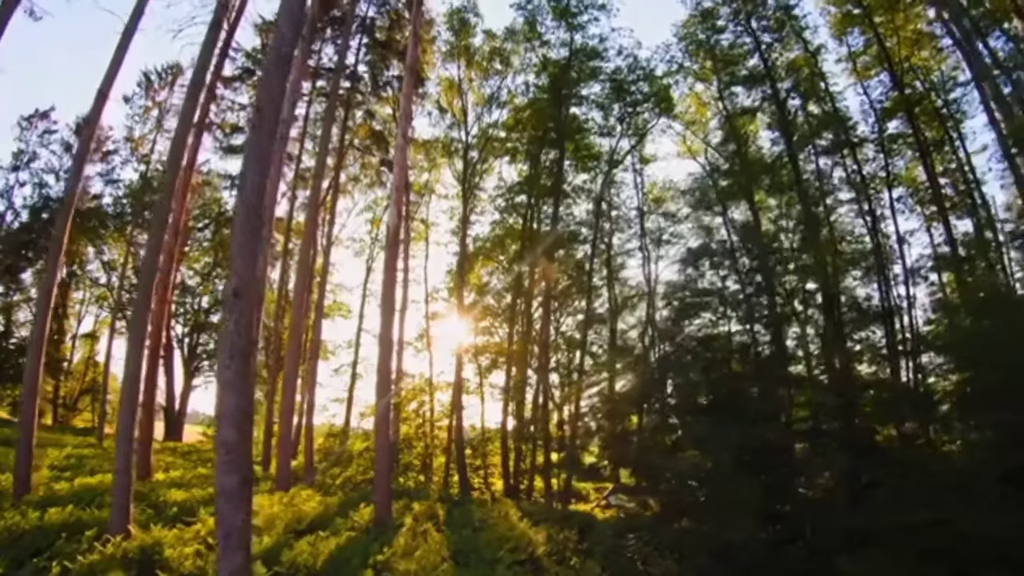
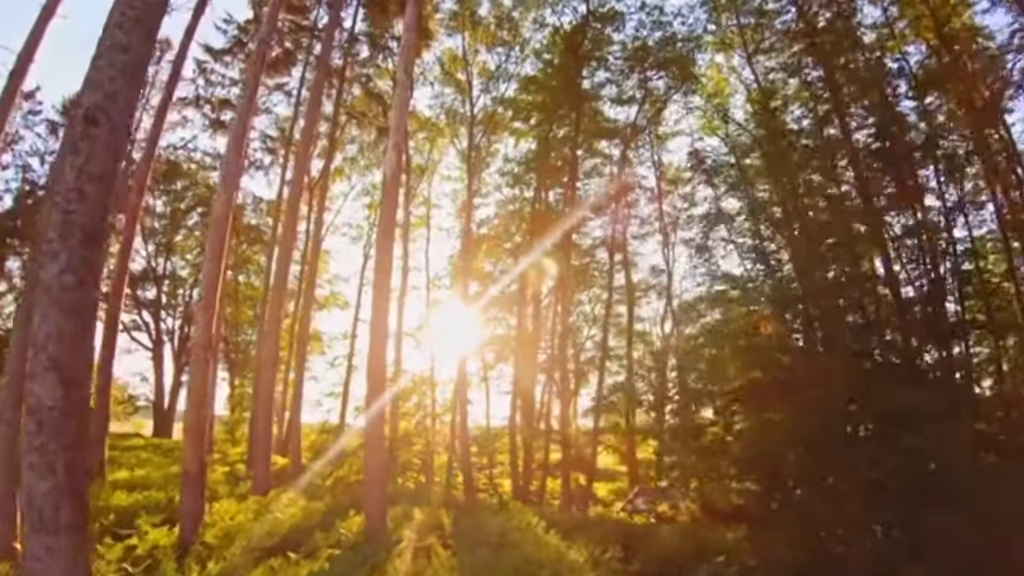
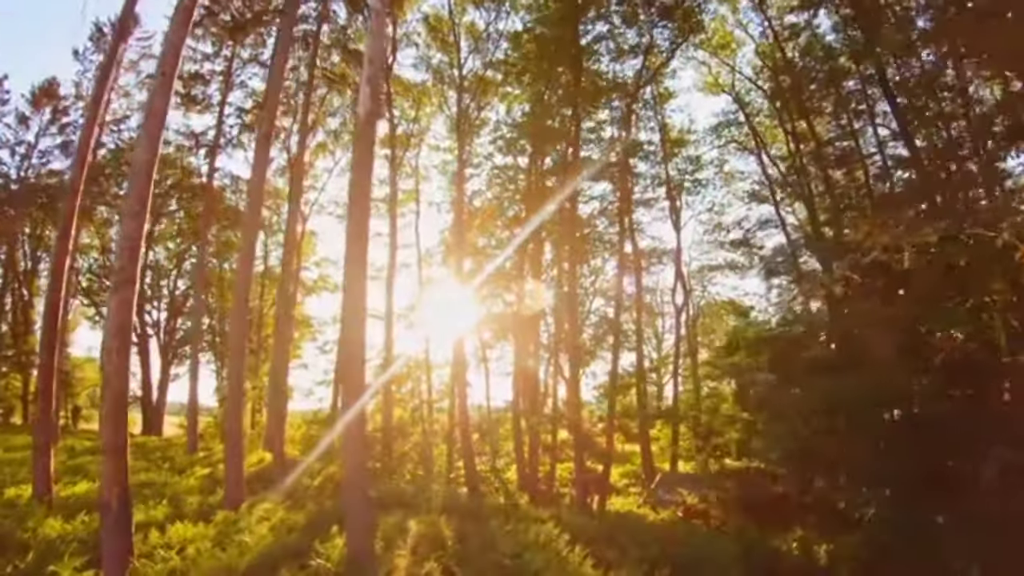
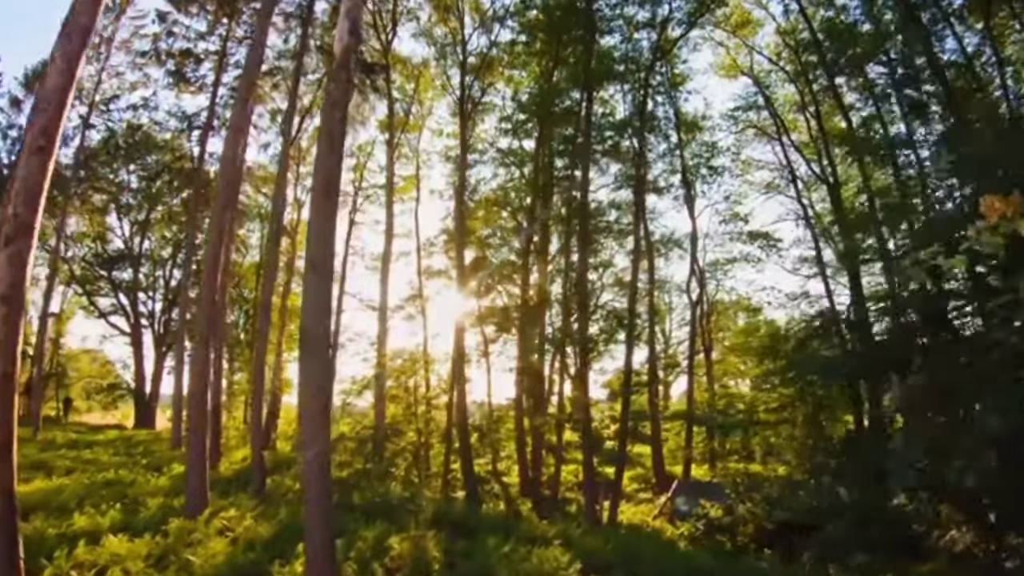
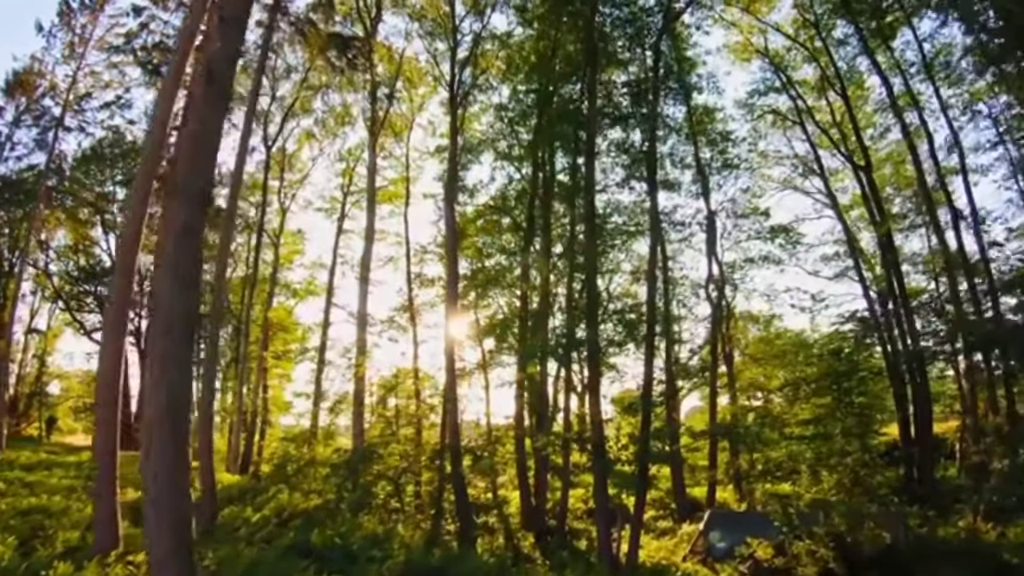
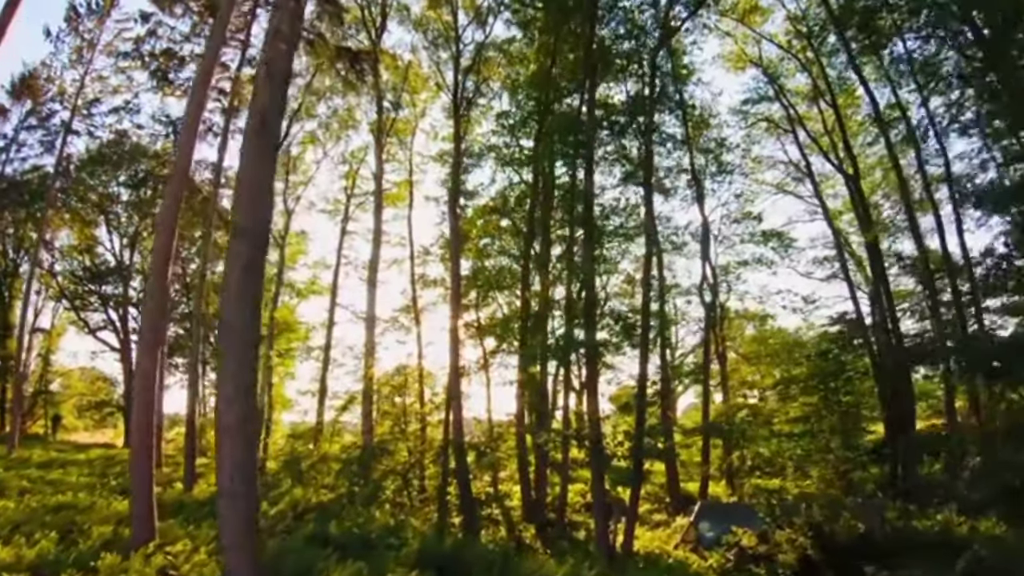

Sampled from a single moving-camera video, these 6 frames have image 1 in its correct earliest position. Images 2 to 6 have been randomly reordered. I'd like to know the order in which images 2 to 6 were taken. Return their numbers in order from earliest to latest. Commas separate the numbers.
2, 3, 4, 6, 5
